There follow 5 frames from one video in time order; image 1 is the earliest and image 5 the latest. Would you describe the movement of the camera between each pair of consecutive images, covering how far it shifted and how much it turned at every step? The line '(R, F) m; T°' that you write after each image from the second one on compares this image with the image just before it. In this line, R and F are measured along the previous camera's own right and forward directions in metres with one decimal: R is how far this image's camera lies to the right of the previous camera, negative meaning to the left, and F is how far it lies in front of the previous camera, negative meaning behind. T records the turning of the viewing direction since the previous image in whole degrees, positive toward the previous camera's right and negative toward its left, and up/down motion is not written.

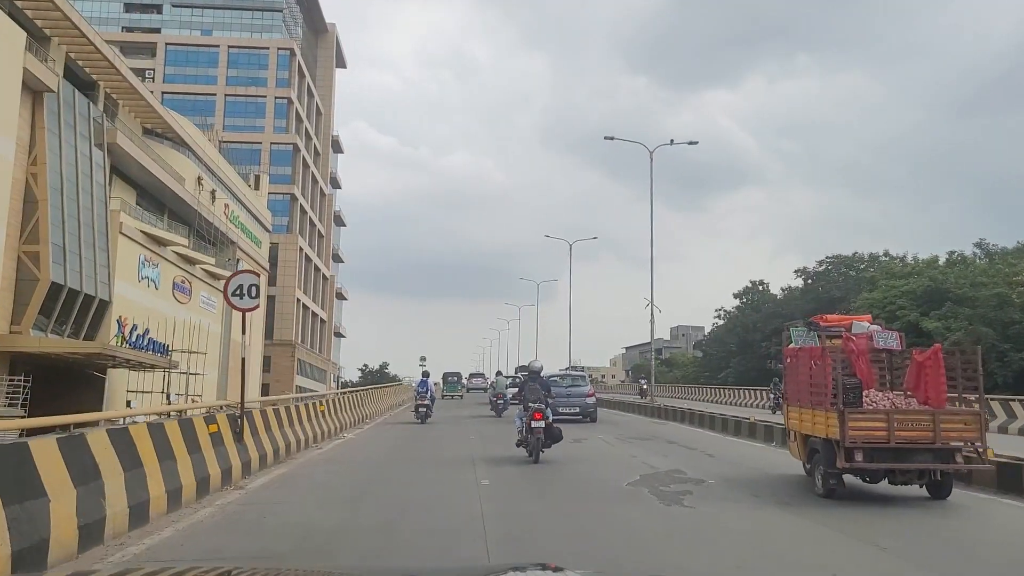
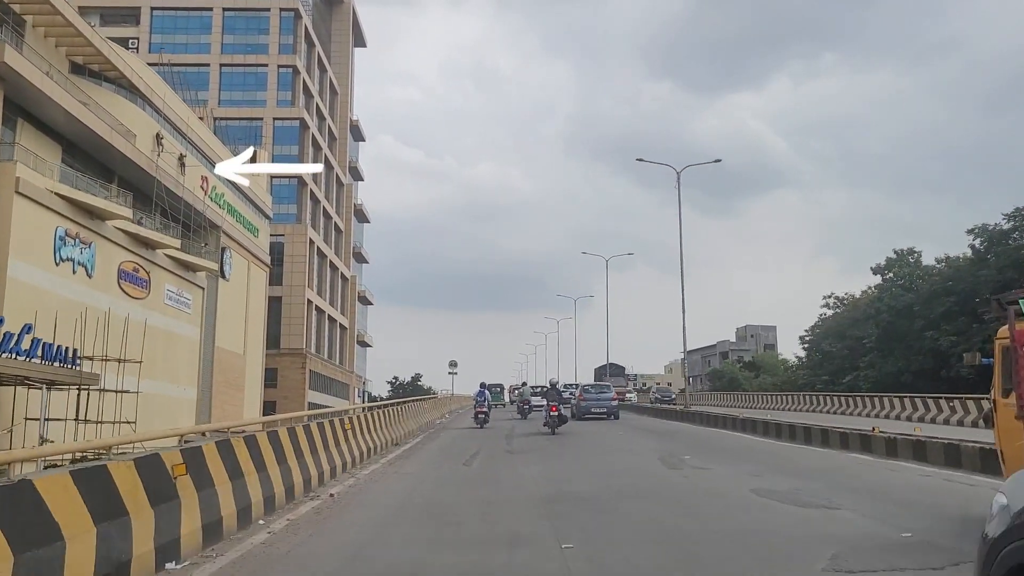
(-0.8, +9.9) m; -2°
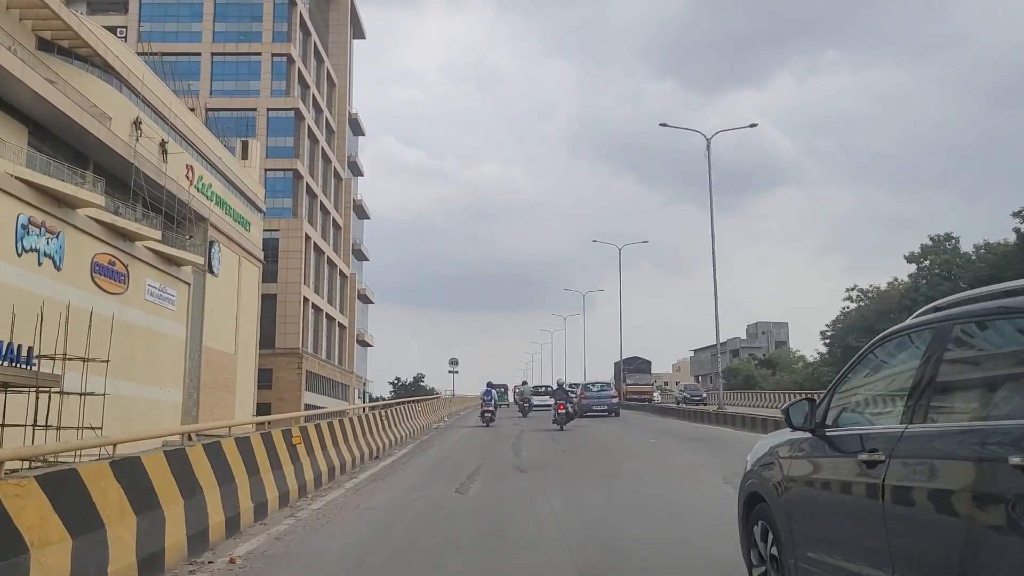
(0.0, +2.1) m; 0°
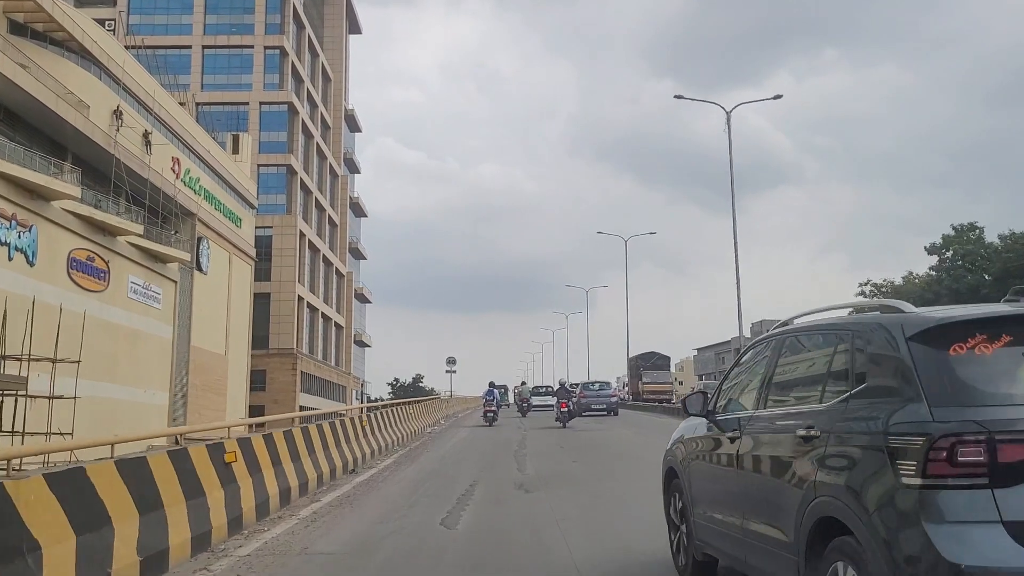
(0.0, +1.4) m; 0°
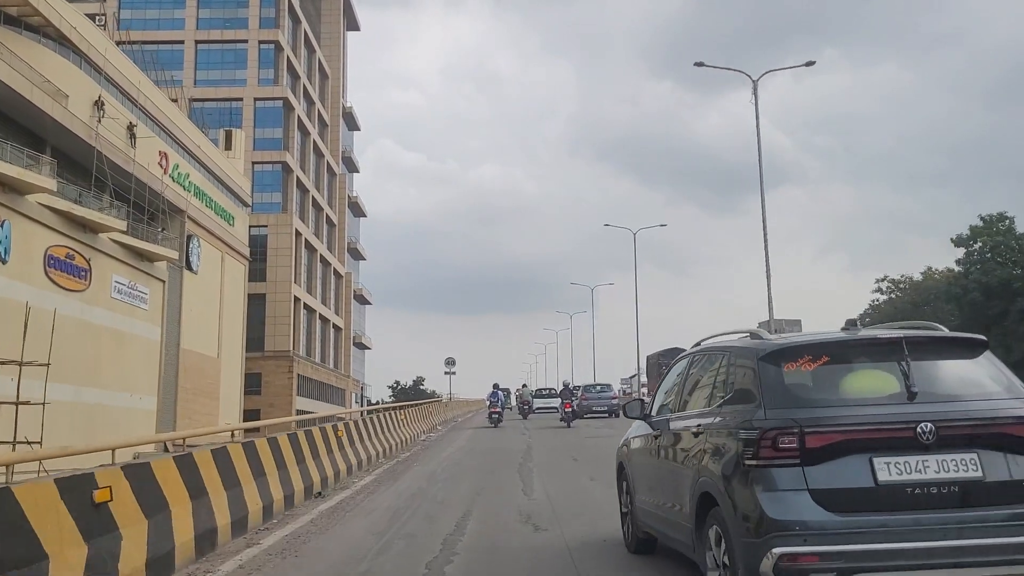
(0.0, +1.4) m; 0°
